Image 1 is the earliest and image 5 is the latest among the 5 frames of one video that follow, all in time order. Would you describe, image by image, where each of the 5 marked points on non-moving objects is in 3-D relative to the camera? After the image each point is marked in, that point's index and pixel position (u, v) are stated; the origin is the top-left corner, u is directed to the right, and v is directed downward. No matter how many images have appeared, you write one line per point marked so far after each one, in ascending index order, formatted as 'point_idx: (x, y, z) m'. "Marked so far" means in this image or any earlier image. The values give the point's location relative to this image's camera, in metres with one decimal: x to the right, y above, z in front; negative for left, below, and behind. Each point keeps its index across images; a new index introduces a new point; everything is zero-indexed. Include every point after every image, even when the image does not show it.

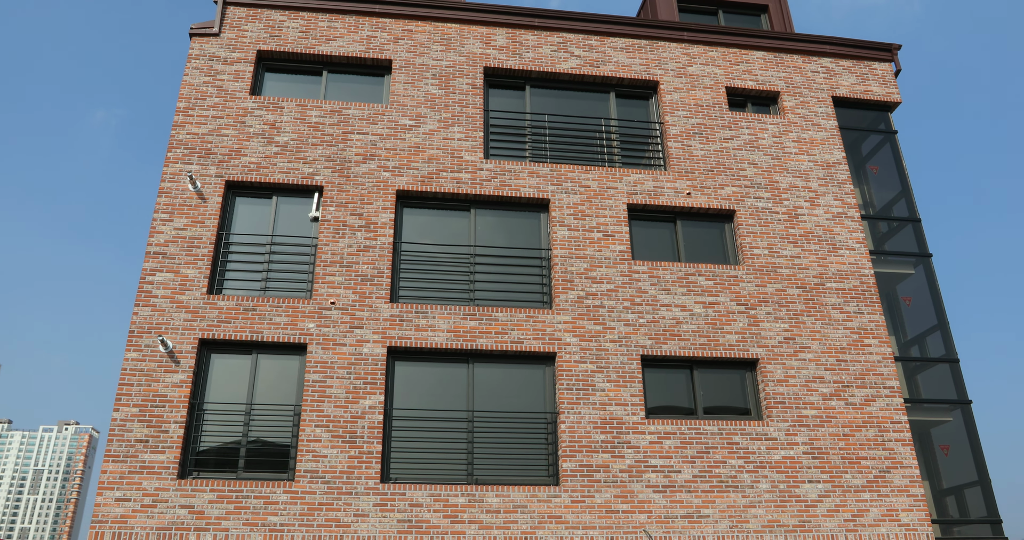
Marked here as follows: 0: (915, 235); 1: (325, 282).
0: (+7.6, +0.7, +14.0) m
1: (-2.9, -0.2, +11.6) m
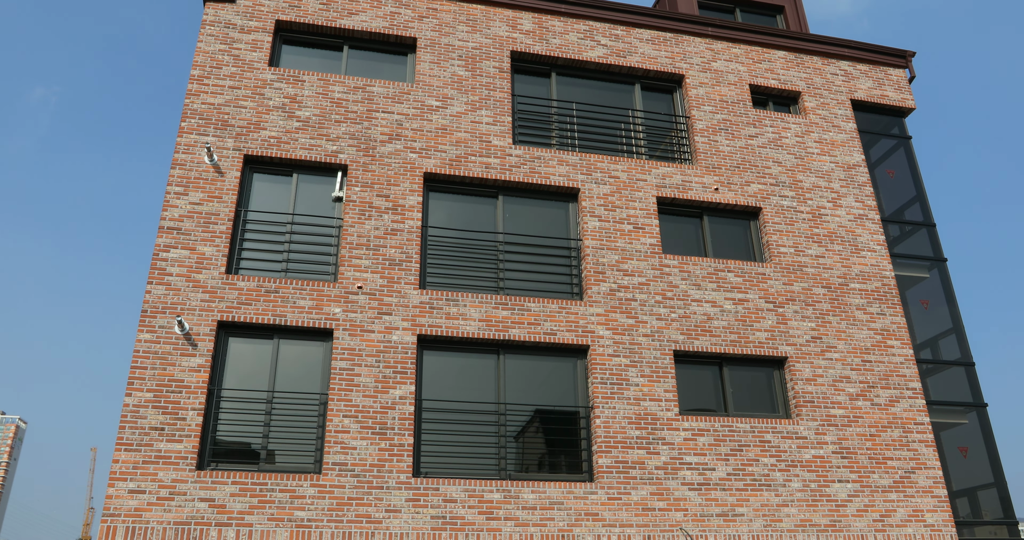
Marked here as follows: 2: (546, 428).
0: (+8.0, +0.6, +14.2) m
1: (-2.4, +0.1, +11.0) m
2: (+0.5, -2.3, +10.9) m
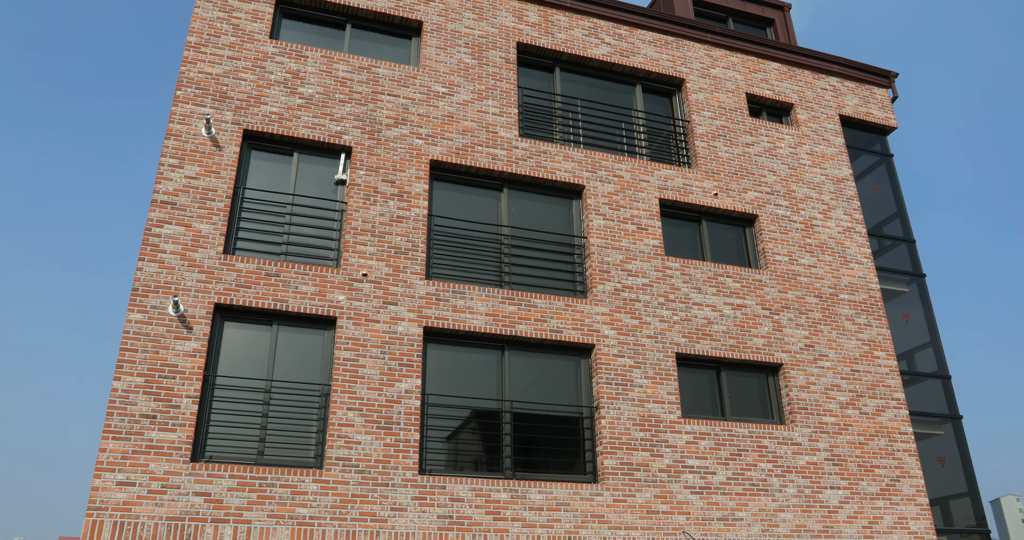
0: (+7.8, +0.3, +14.6) m
1: (-2.2, +0.3, +10.5) m
2: (+0.5, -2.3, +10.7) m
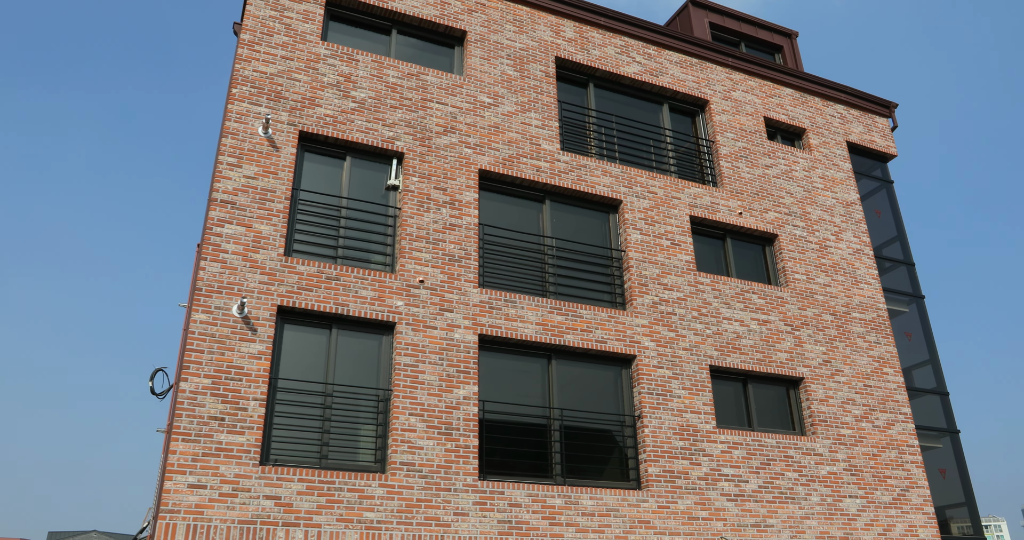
0: (+8.3, -0.1, +15.5) m
1: (-1.4, +0.2, +10.6) m
2: (+1.2, -2.4, +11.0) m
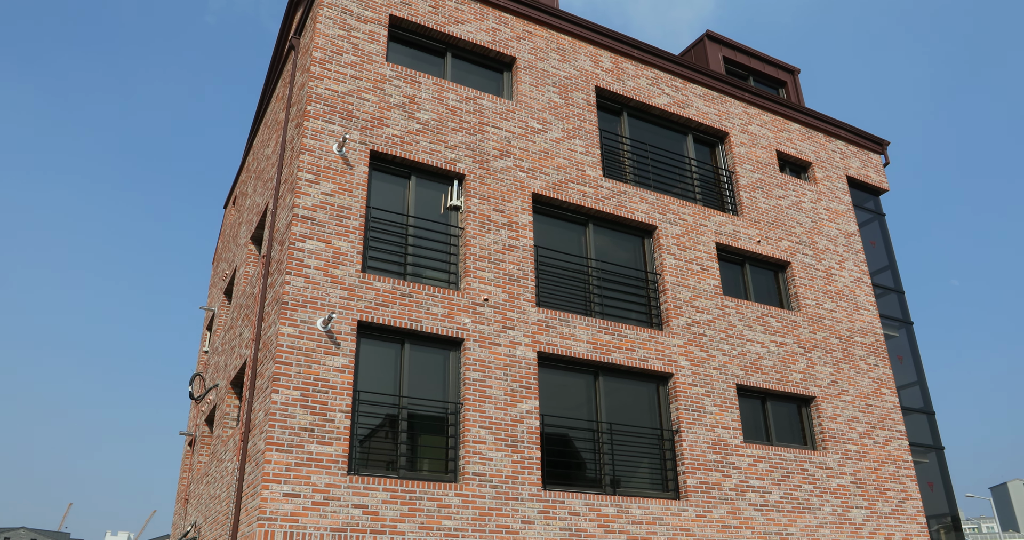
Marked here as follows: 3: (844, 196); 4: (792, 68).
0: (+8.7, -0.8, +16.8) m
1: (-0.5, -0.1, +11.1) m
2: (+2.0, -2.8, +11.7) m
3: (+7.5, +1.7, +16.8) m
4: (+7.1, +5.1, +18.7) m
